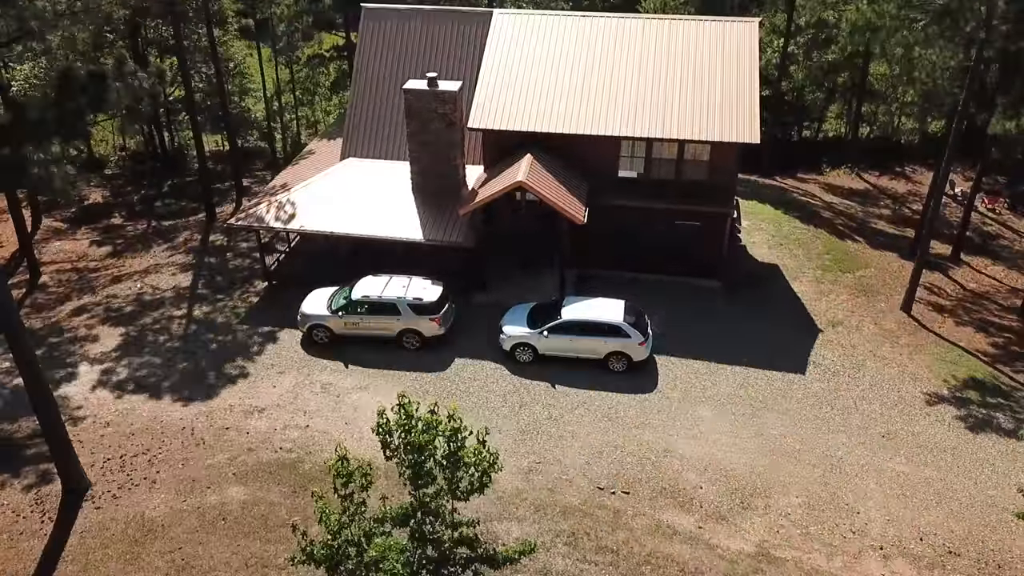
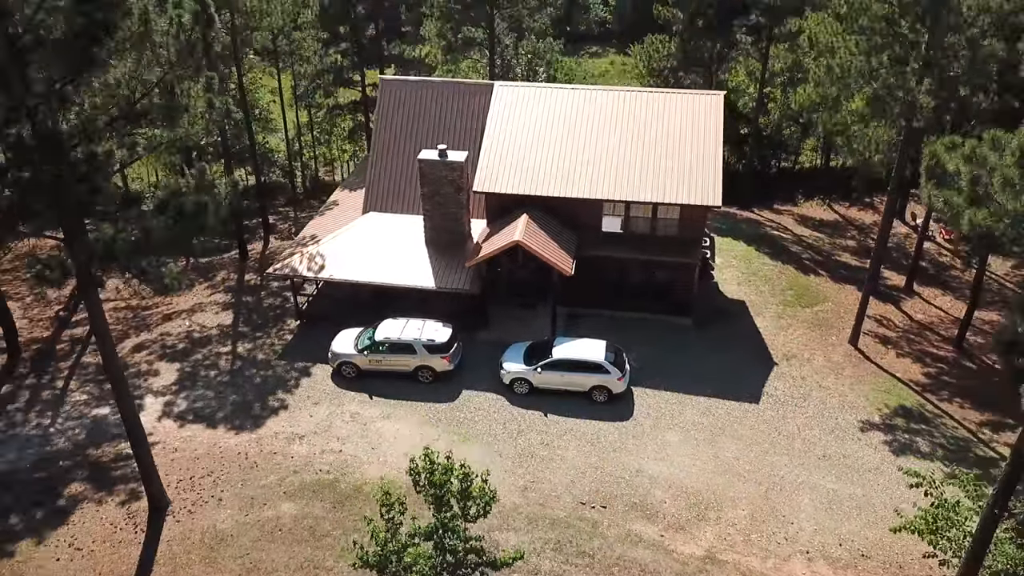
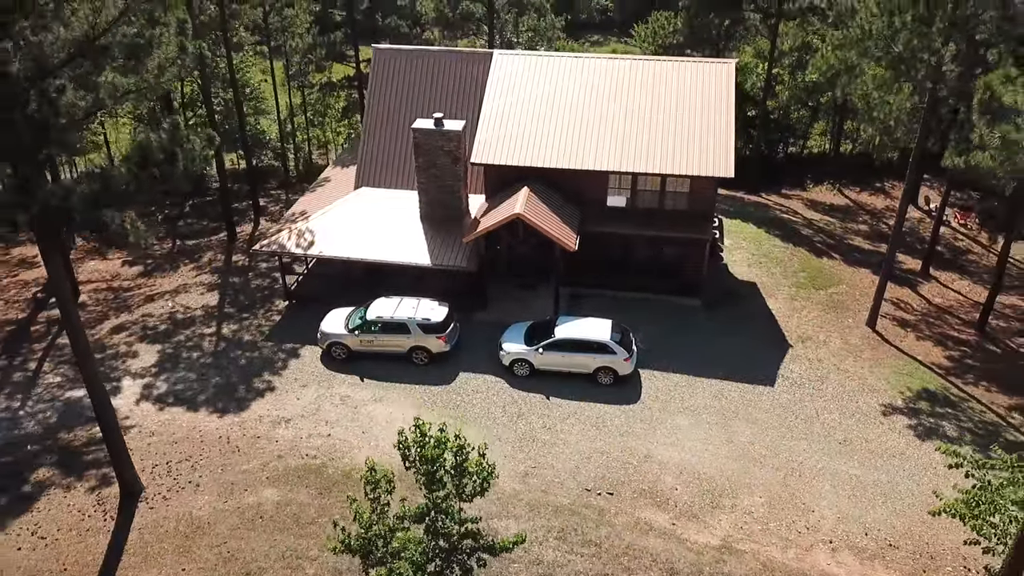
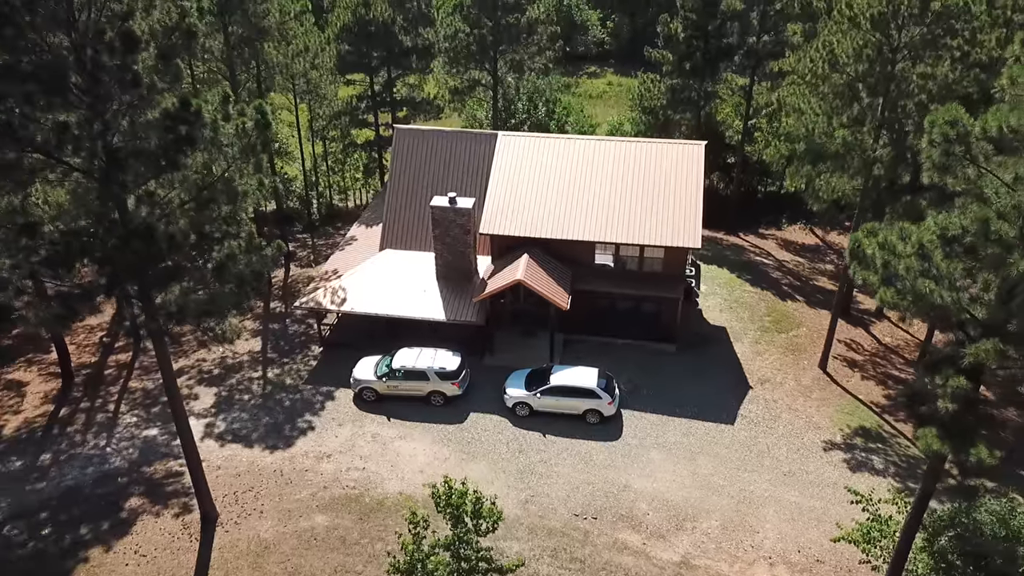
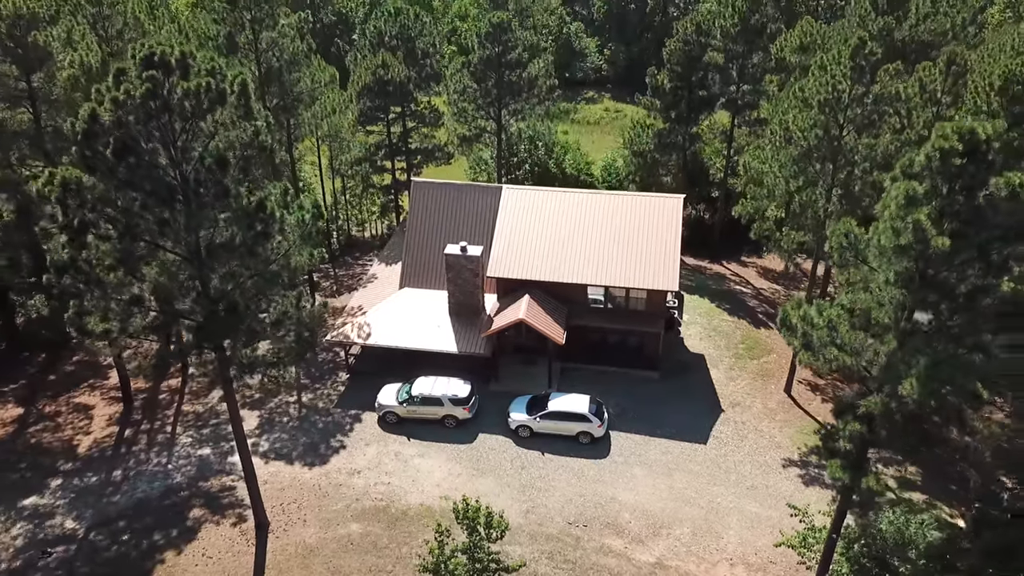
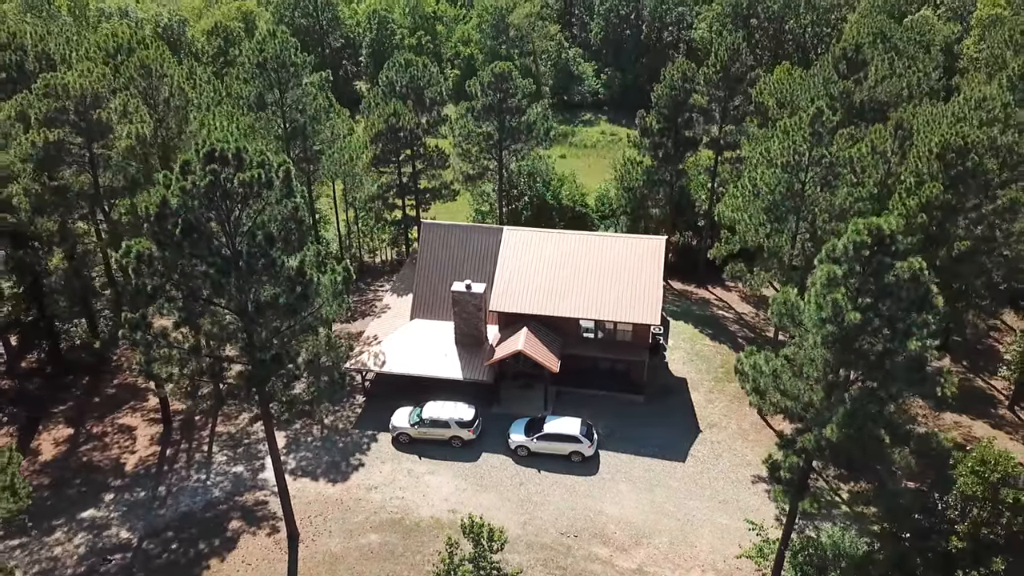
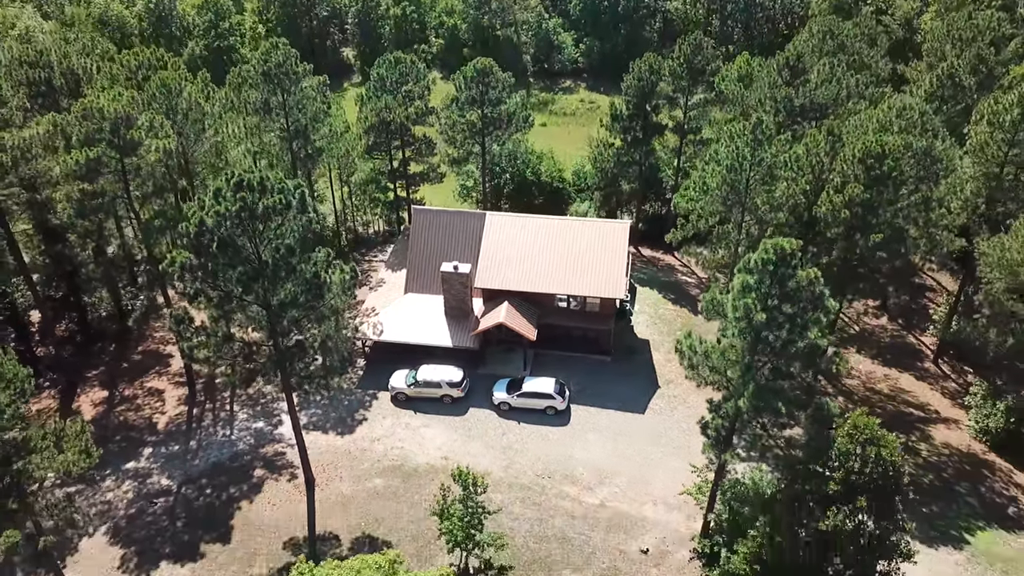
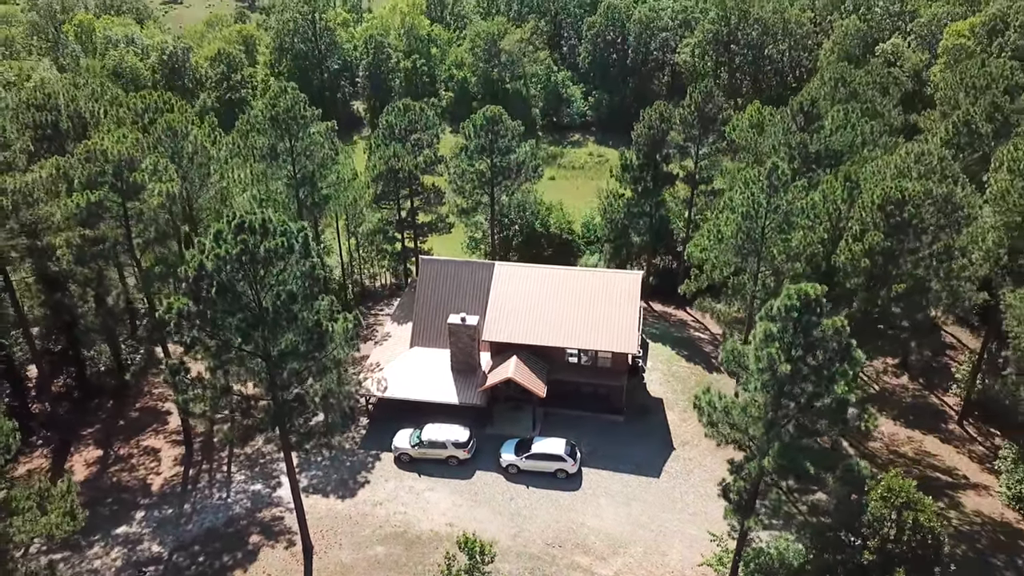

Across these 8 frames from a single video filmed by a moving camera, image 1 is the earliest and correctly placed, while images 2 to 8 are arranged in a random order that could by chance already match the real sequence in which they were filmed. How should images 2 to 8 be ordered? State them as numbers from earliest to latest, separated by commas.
3, 2, 4, 5, 6, 8, 7
